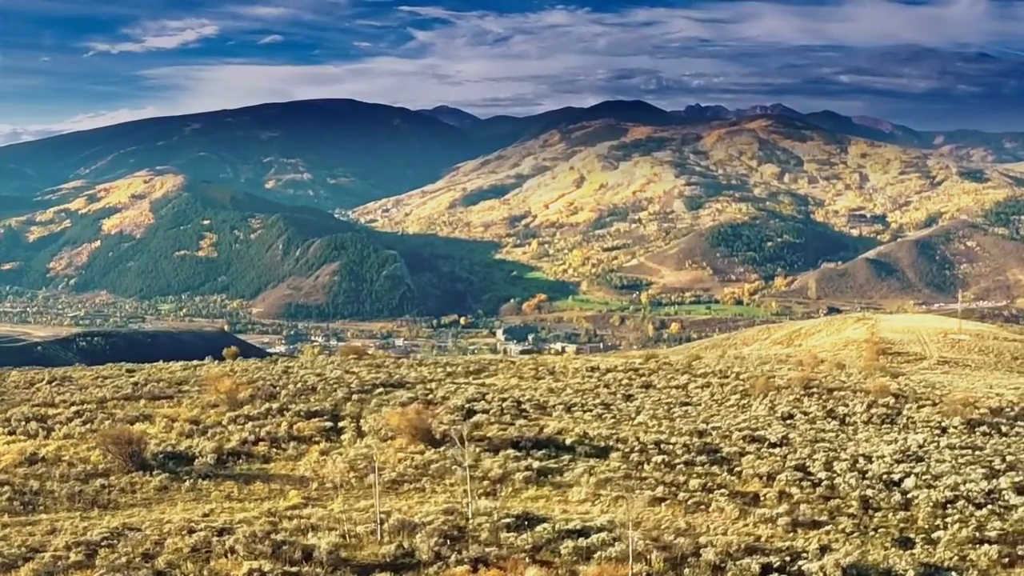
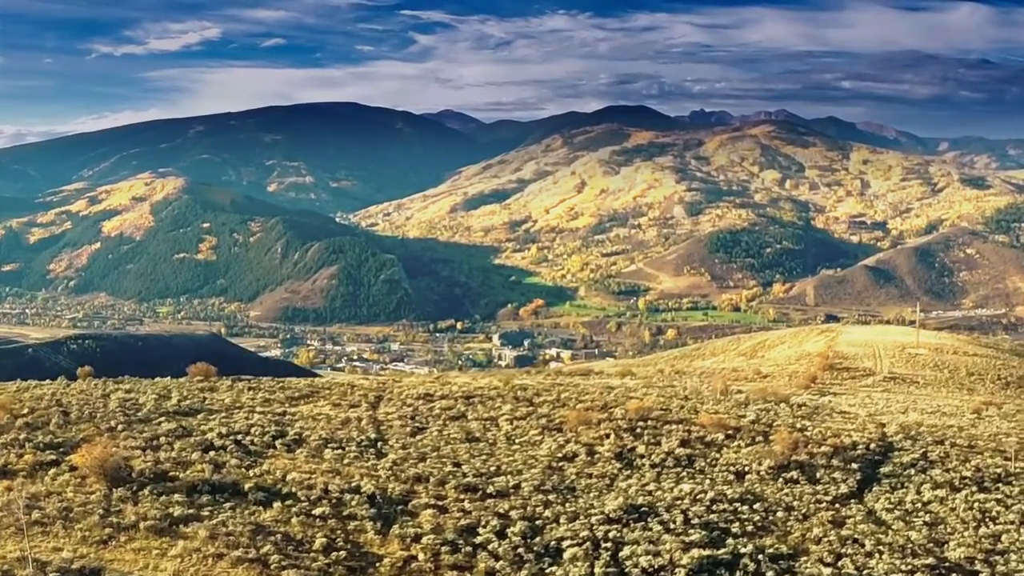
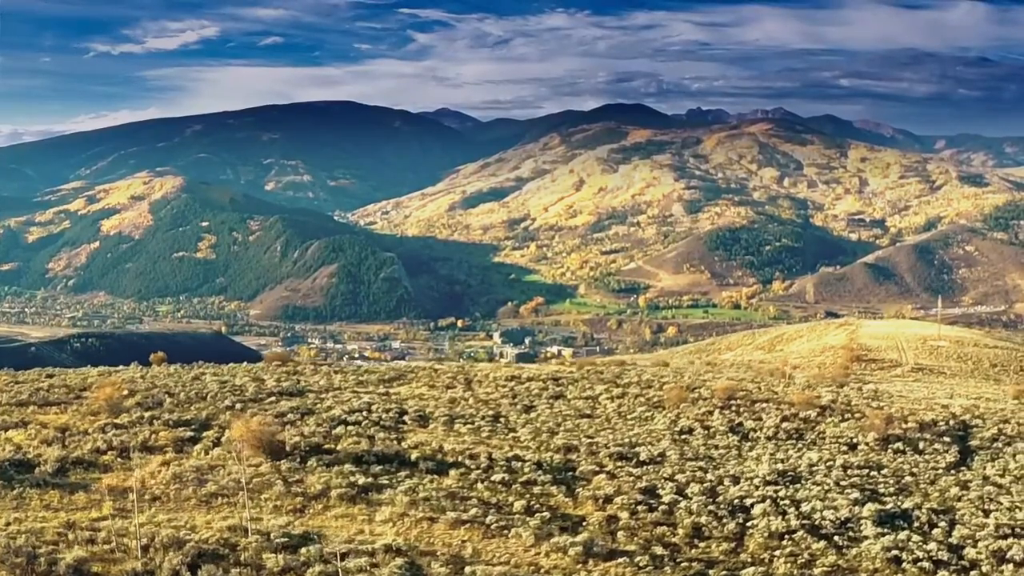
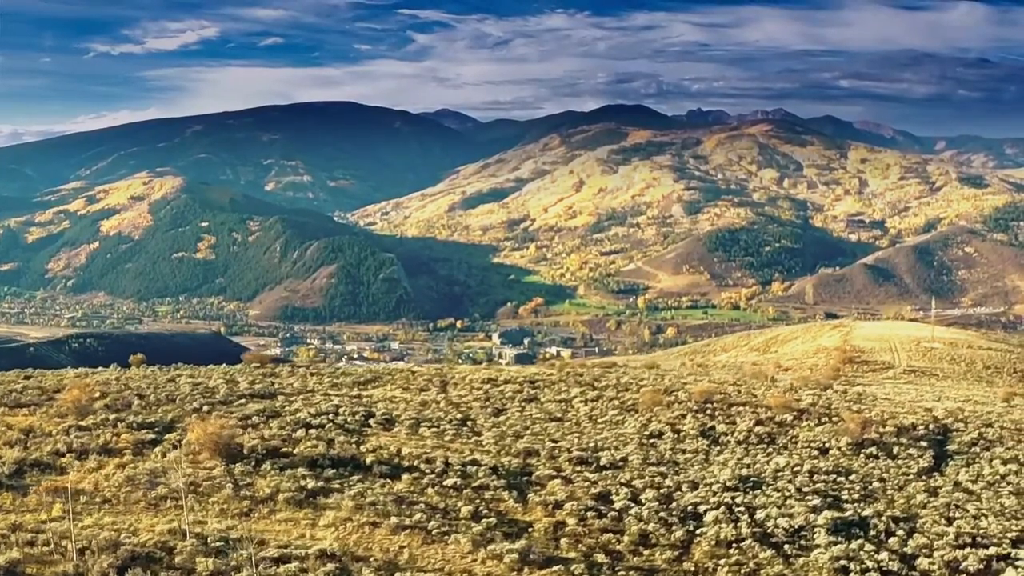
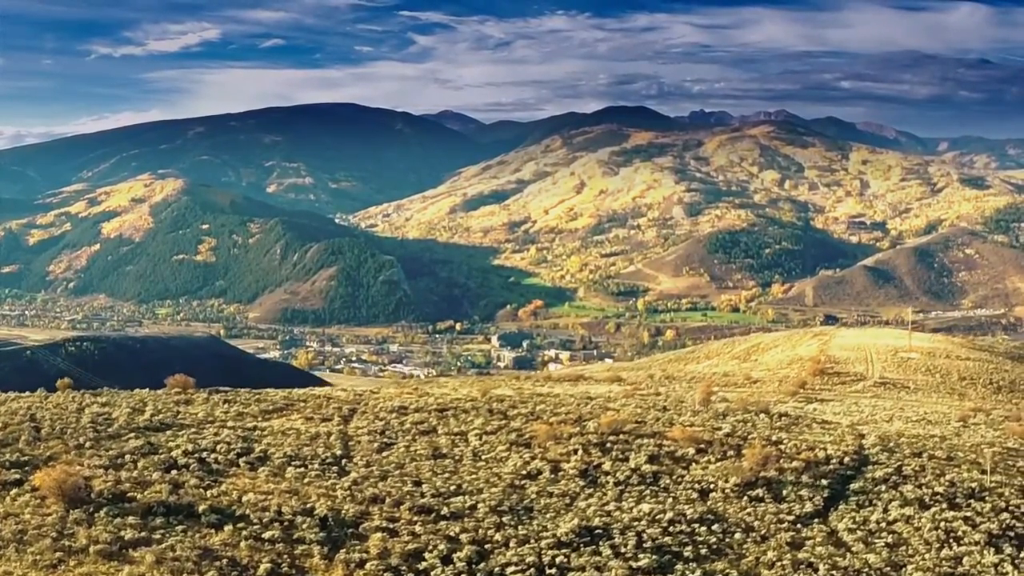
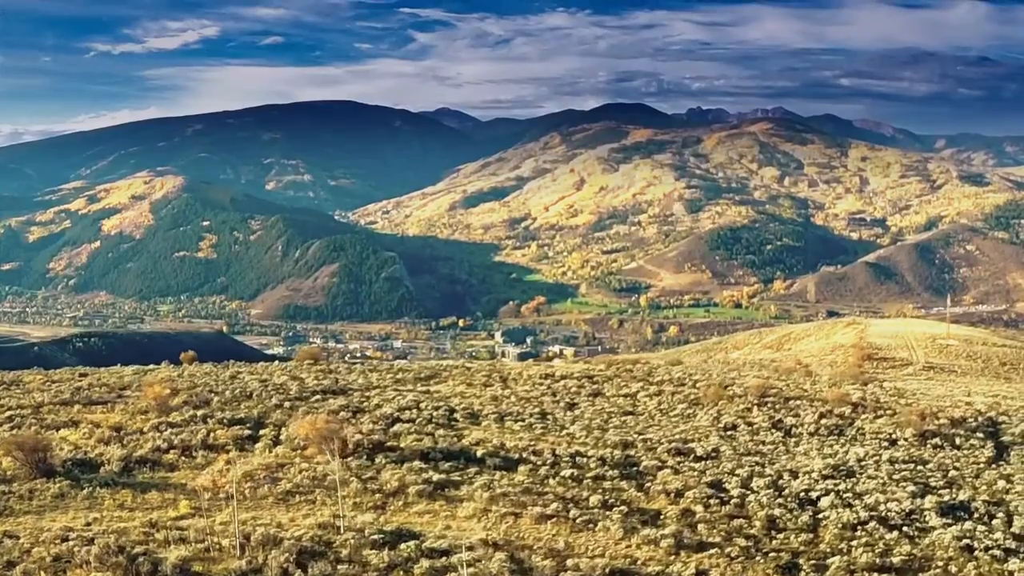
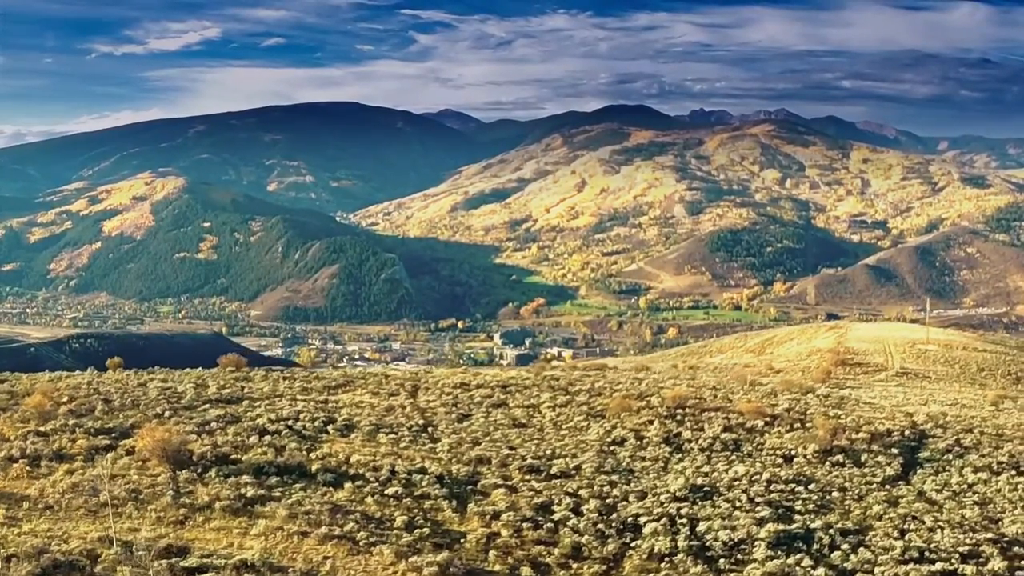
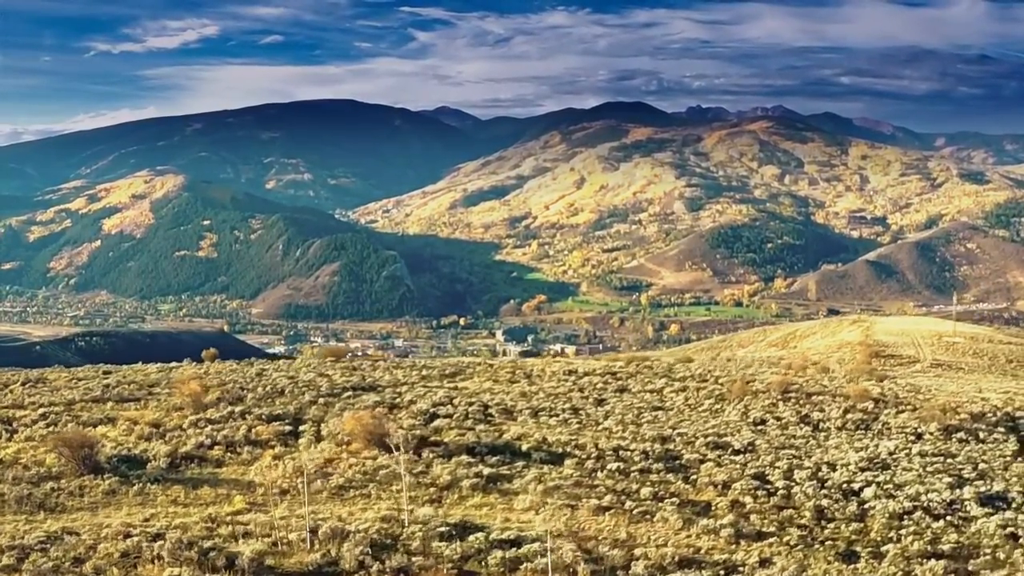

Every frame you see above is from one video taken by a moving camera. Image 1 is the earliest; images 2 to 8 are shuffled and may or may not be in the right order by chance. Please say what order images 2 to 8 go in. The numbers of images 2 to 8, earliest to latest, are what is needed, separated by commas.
8, 6, 3, 4, 7, 2, 5
